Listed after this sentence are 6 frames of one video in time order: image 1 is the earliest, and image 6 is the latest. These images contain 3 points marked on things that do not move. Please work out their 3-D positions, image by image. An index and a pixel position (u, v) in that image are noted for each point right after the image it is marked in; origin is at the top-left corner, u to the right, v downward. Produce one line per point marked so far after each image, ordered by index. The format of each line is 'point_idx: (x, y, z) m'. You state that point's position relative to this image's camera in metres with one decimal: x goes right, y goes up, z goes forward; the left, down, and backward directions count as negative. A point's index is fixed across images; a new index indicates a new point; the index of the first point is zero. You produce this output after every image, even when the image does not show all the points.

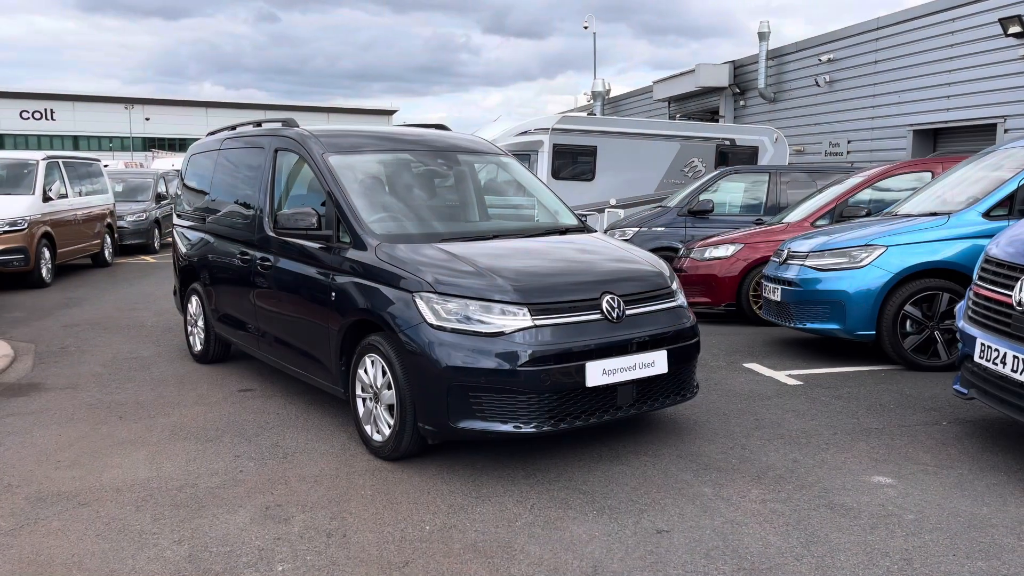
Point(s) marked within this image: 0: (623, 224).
0: (+1.6, +0.9, +12.1) m
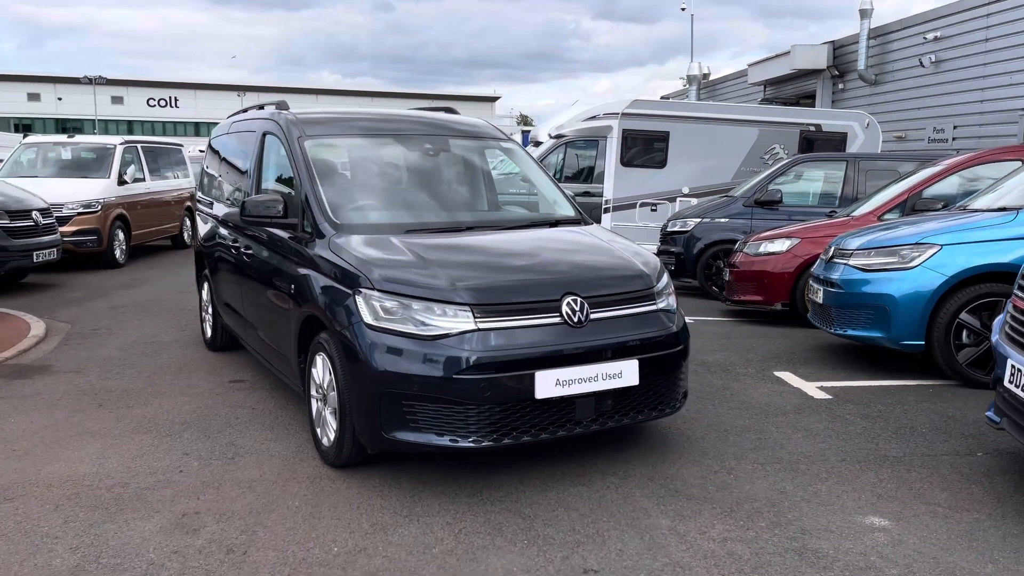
0: (+2.4, +1.0, +11.4) m
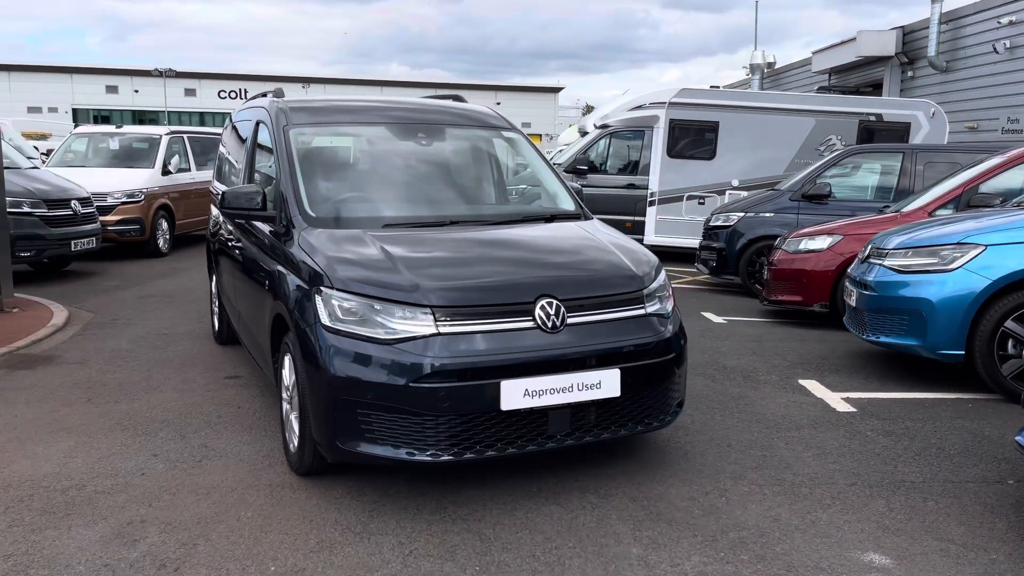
0: (+2.8, +1.0, +10.9) m
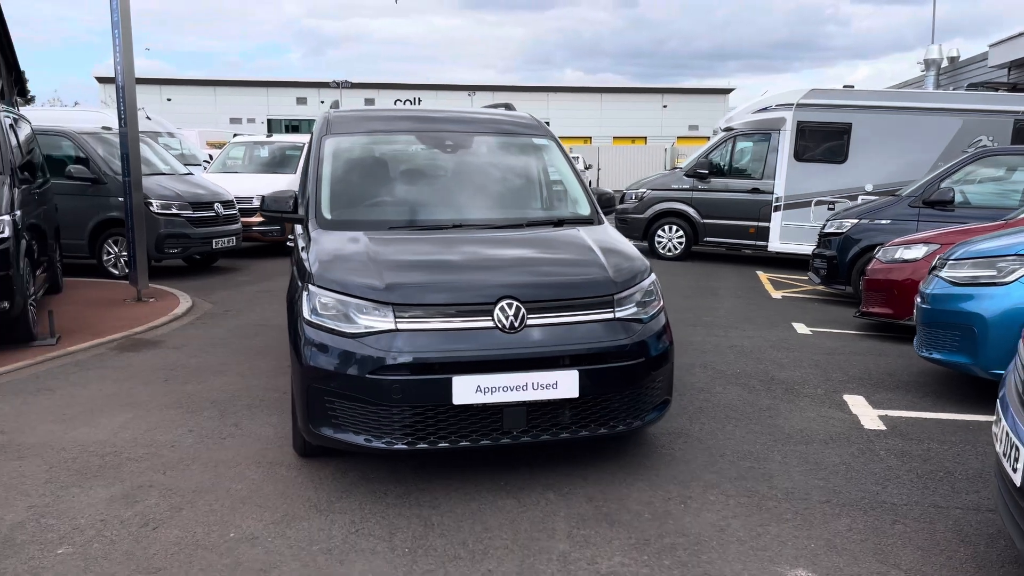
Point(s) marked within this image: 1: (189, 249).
0: (+4.1, +0.9, +10.4) m
1: (-4.3, +0.5, +11.3) m
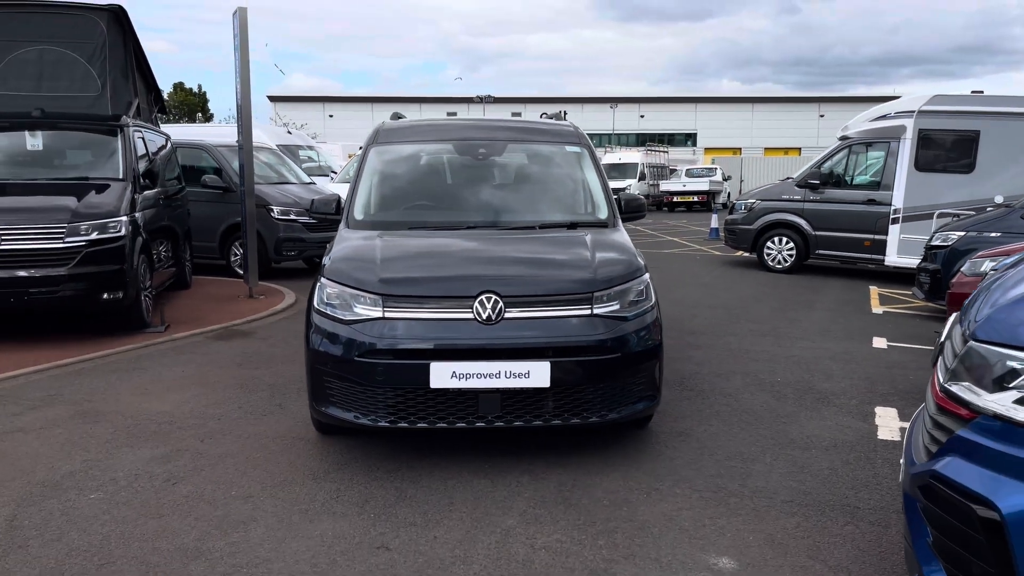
0: (+5.2, +0.7, +9.8) m
1: (-3.0, +0.5, +12.2) m
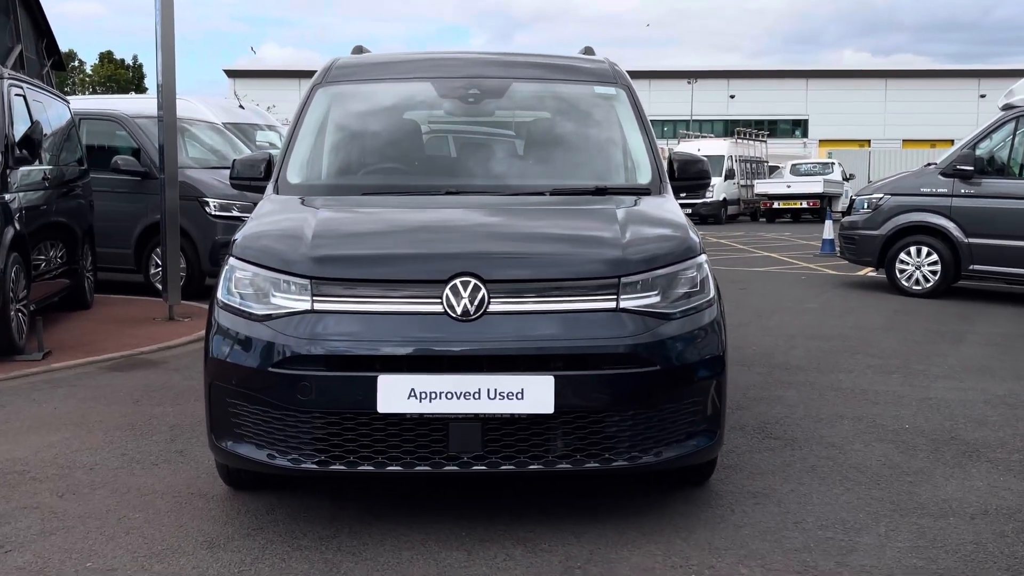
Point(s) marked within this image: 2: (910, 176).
0: (+5.8, +0.5, +8.1) m
1: (-2.0, +0.2, +11.4) m
2: (+5.0, +1.2, +10.9) m
